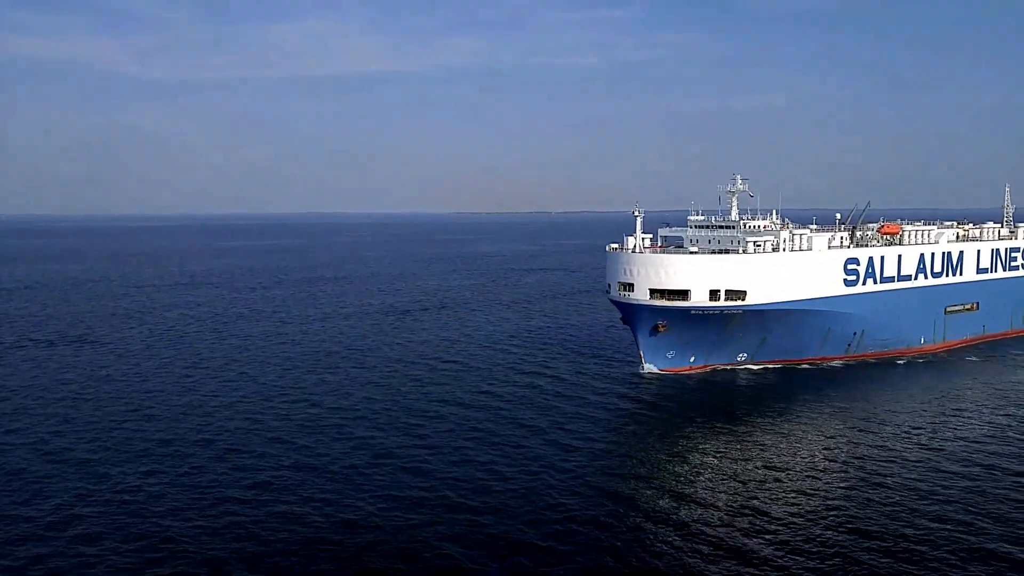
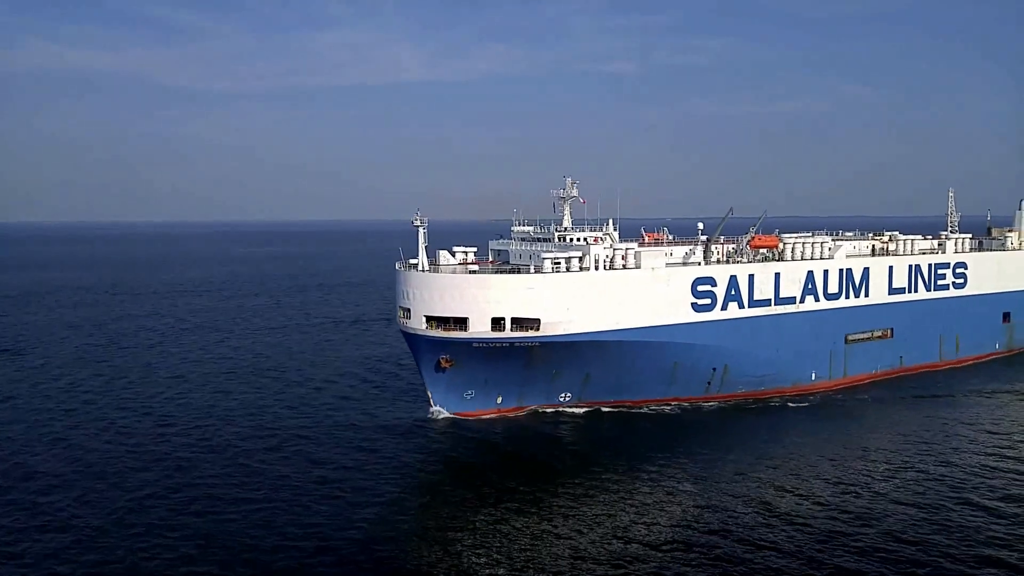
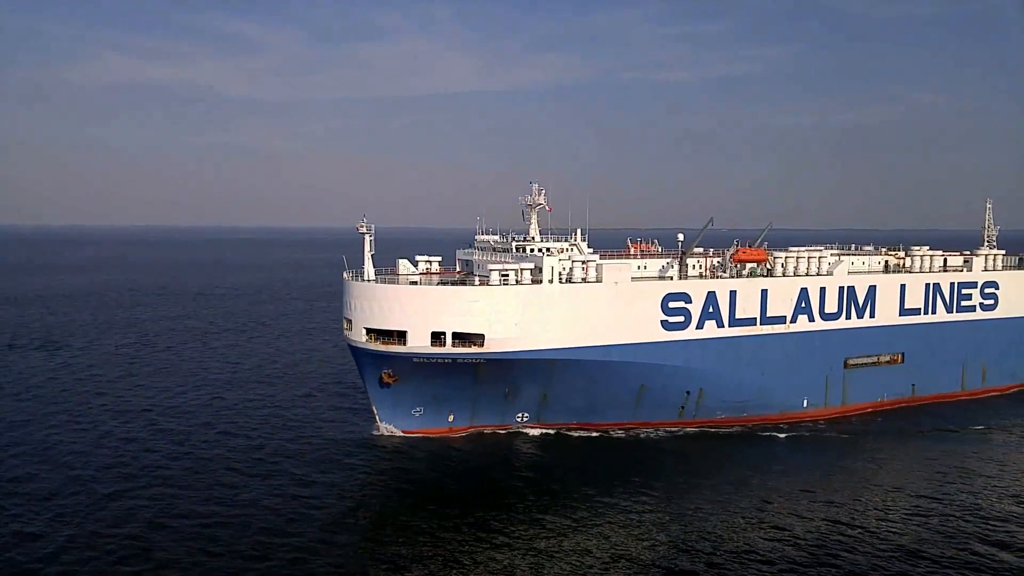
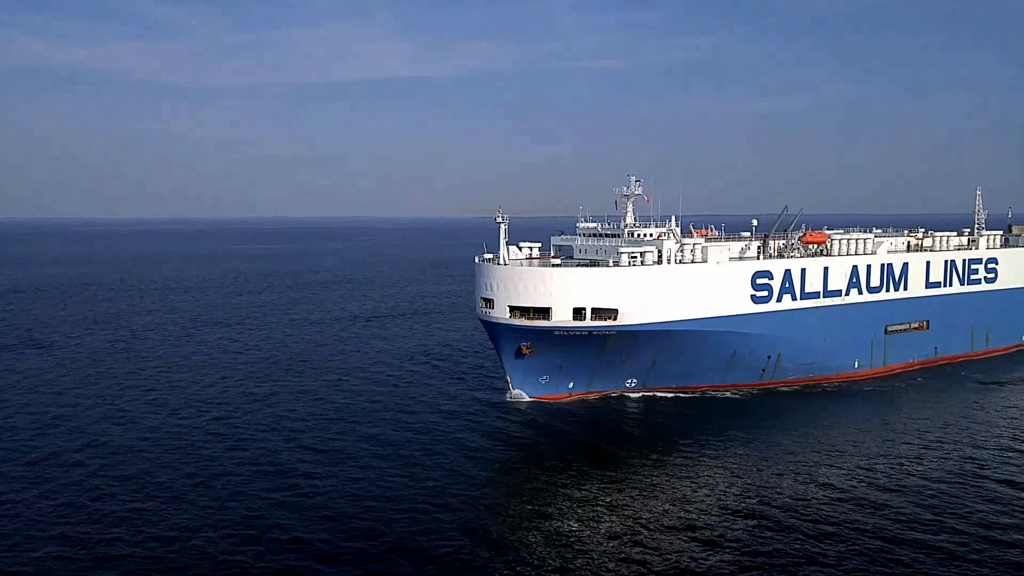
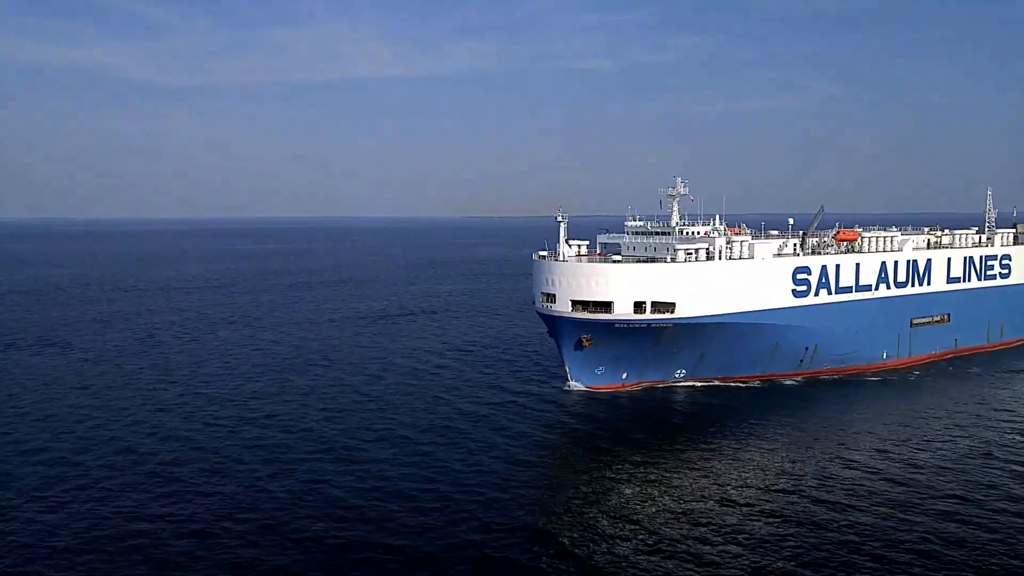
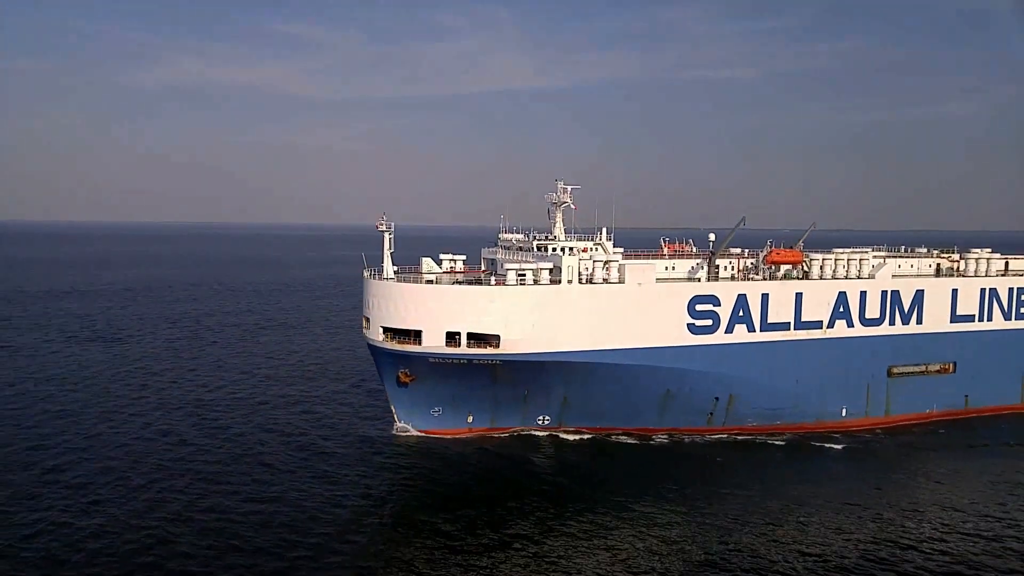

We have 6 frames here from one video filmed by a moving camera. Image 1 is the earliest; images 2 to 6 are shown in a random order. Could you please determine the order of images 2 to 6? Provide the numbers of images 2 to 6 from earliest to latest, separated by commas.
5, 4, 2, 3, 6
